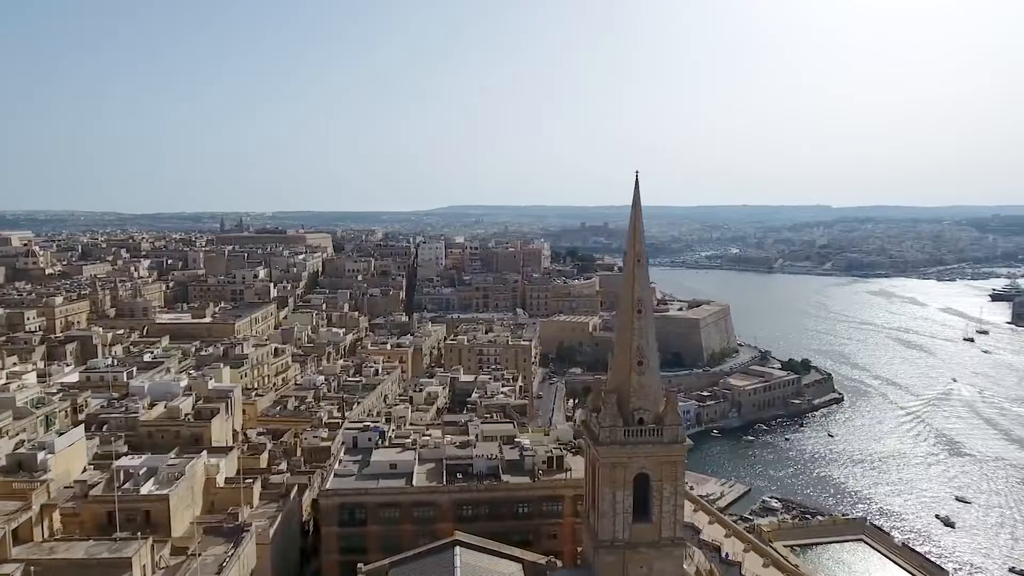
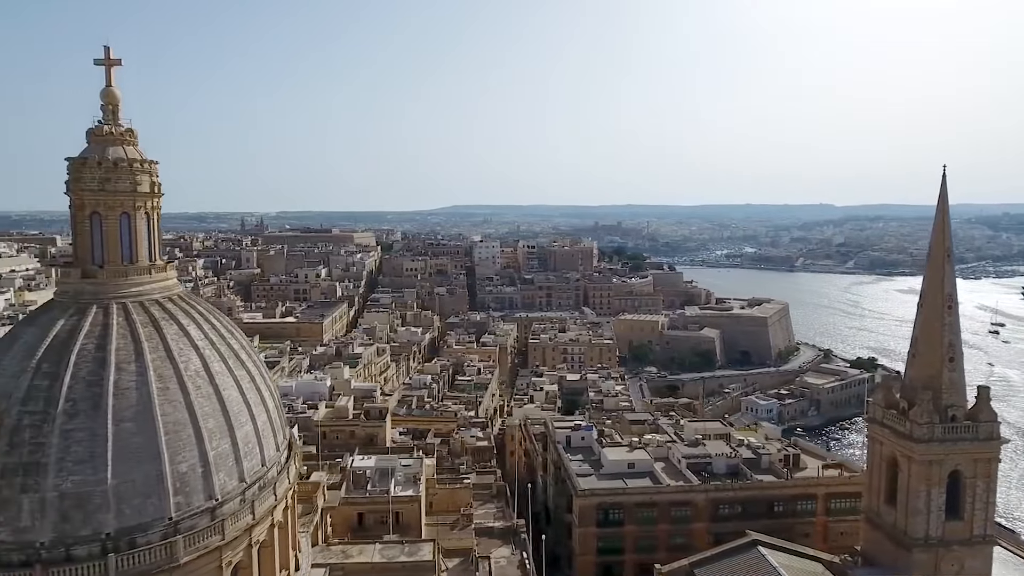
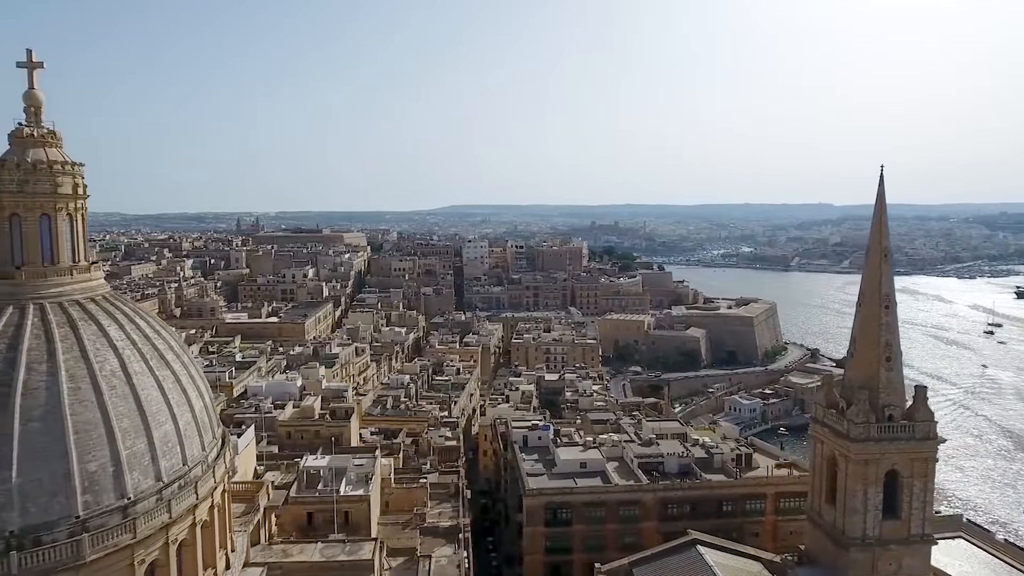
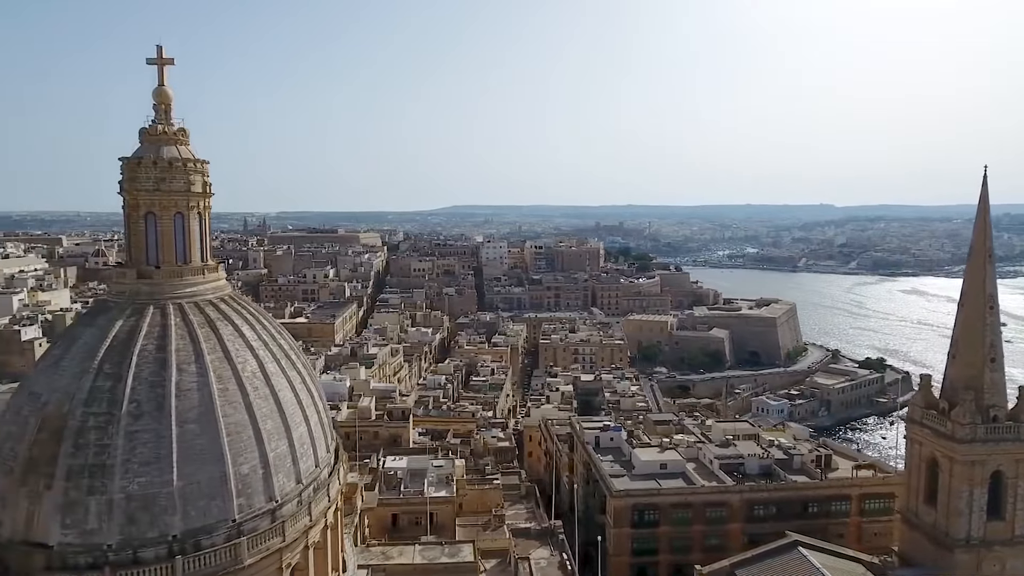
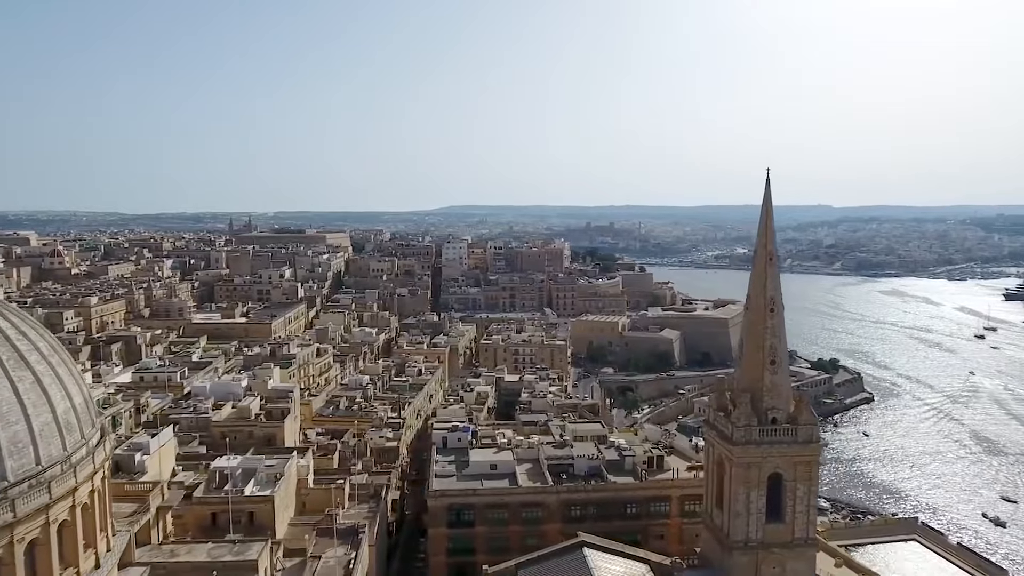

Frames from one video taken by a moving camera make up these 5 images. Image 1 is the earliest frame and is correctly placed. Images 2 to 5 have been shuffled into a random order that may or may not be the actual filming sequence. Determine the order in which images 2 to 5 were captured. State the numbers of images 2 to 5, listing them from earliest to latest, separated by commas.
5, 3, 2, 4
